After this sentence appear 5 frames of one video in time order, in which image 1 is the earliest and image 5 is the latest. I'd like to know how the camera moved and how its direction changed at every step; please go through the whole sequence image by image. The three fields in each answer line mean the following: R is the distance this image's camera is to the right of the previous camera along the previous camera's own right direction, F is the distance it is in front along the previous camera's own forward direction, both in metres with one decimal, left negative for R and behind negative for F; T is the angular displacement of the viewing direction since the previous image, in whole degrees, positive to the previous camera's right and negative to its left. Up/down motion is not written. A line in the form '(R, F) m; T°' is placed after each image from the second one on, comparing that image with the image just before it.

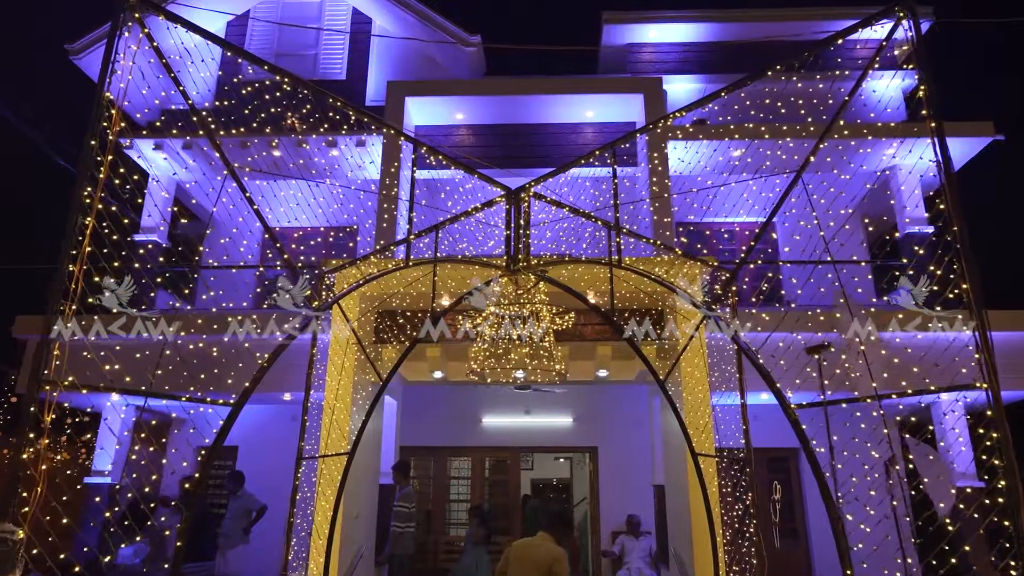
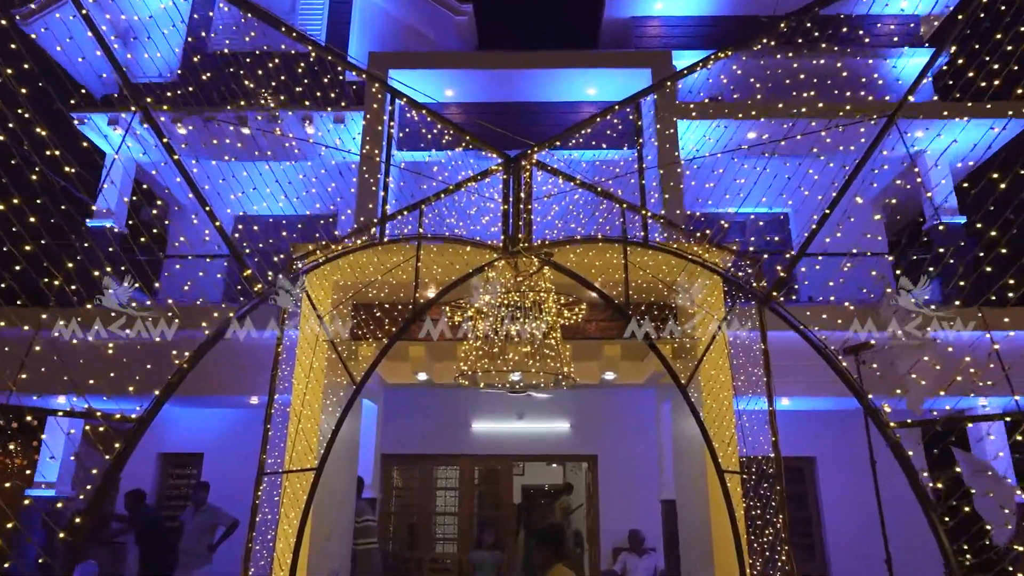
(-0.1, +0.8) m; +1°
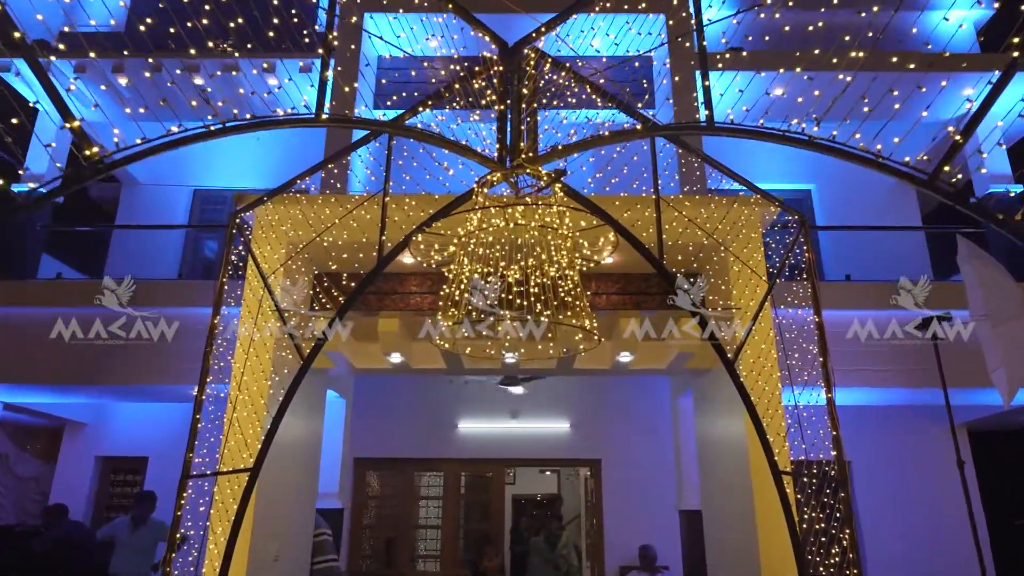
(0.0, +1.1) m; +1°
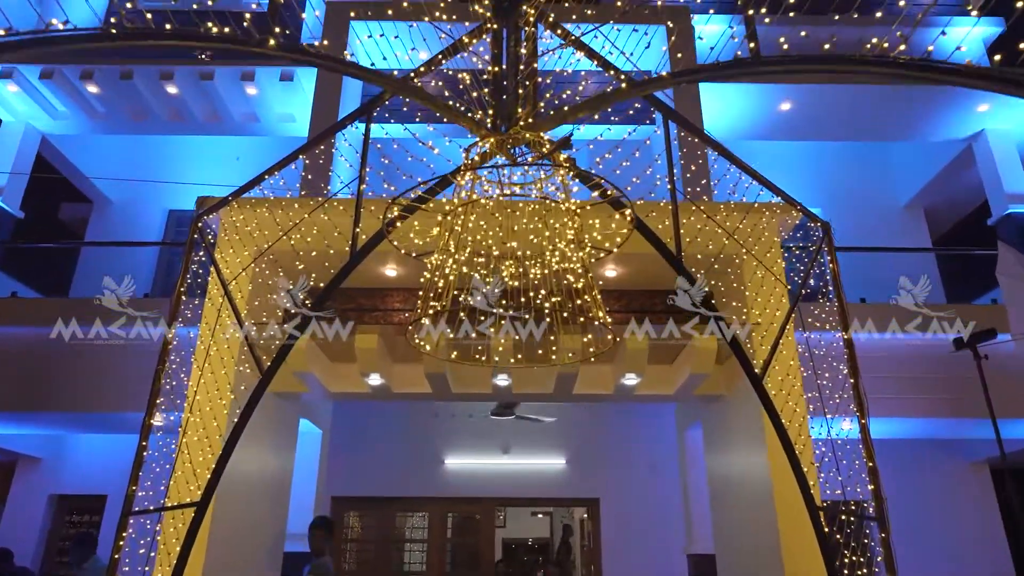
(0.0, +0.5) m; +1°
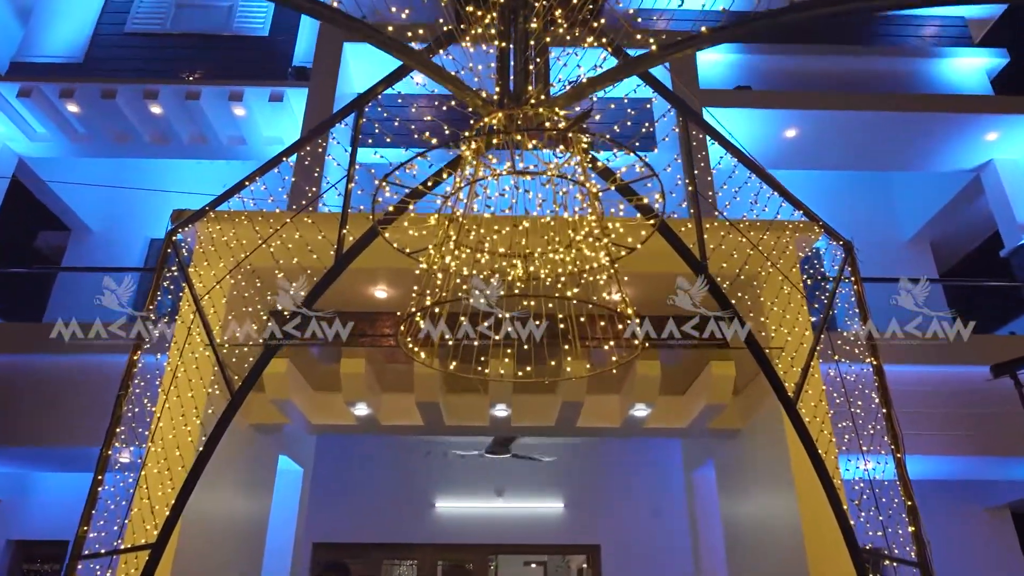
(-0.1, +0.3) m; +1°
